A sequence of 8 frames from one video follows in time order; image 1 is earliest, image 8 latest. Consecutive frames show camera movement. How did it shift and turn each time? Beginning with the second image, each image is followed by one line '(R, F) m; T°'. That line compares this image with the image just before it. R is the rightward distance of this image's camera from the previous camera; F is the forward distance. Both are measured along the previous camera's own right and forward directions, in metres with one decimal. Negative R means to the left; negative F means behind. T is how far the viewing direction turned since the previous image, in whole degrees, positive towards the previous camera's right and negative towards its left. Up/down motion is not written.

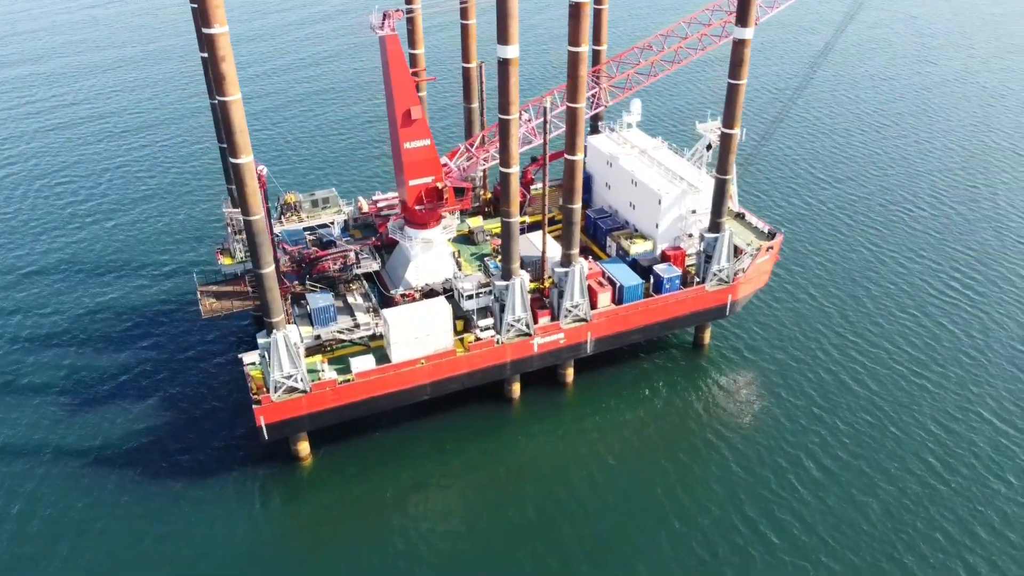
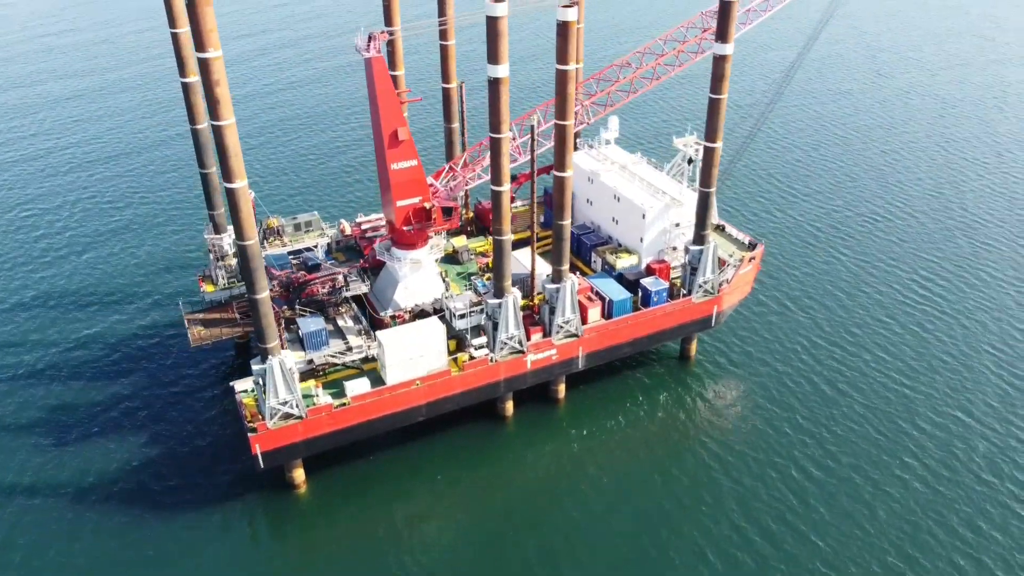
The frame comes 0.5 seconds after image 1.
(-1.7, -0.1) m; +3°
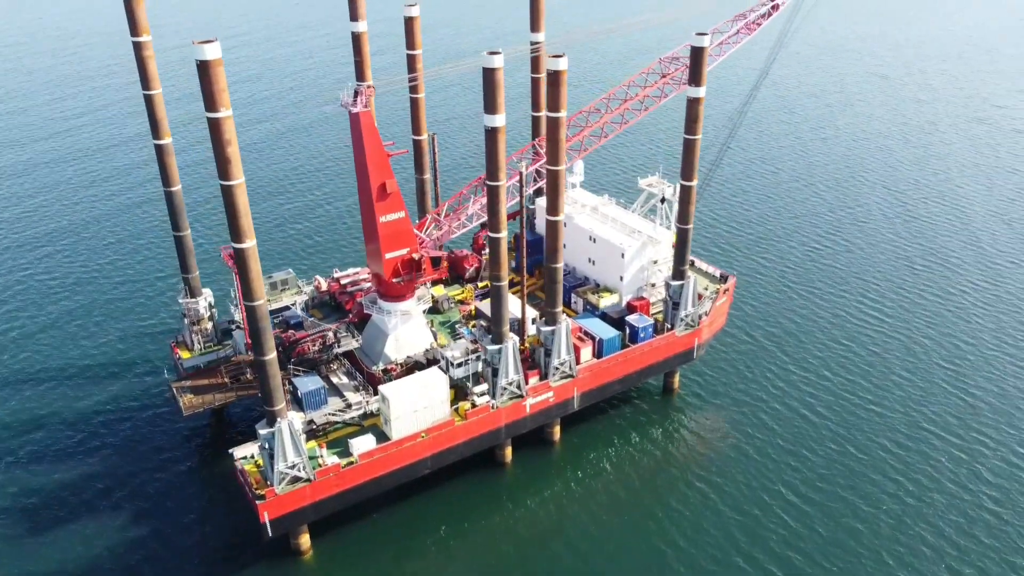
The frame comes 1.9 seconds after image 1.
(-4.5, -0.1) m; +6°
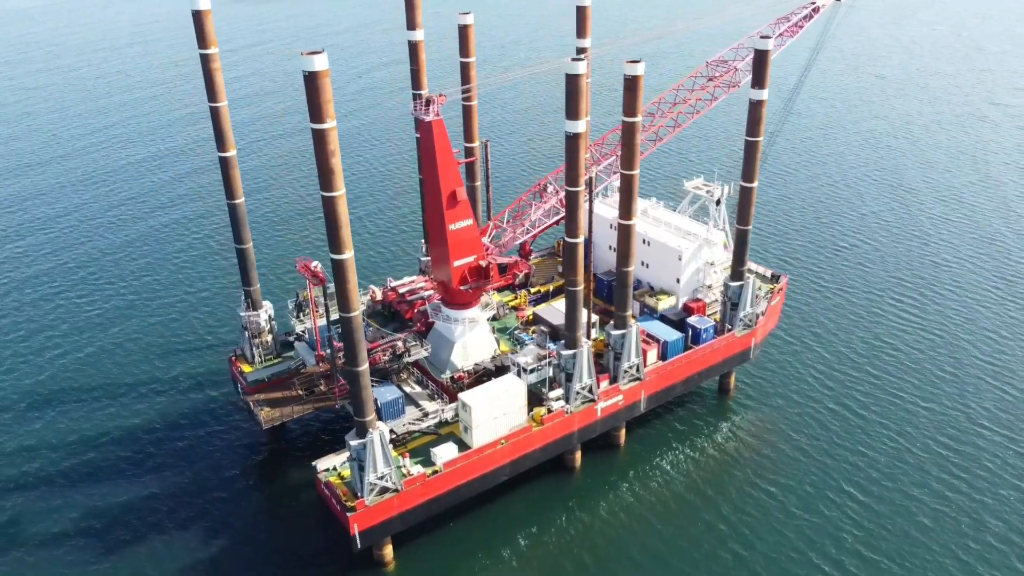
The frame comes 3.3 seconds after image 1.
(-5.1, 0.0) m; +2°
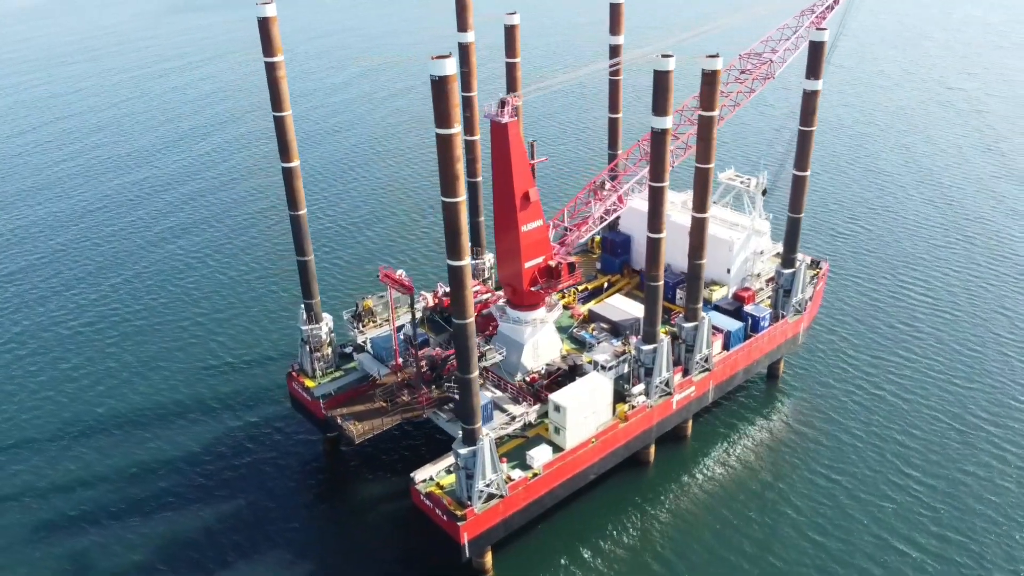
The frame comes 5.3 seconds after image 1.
(-7.6, +0.4) m; +4°
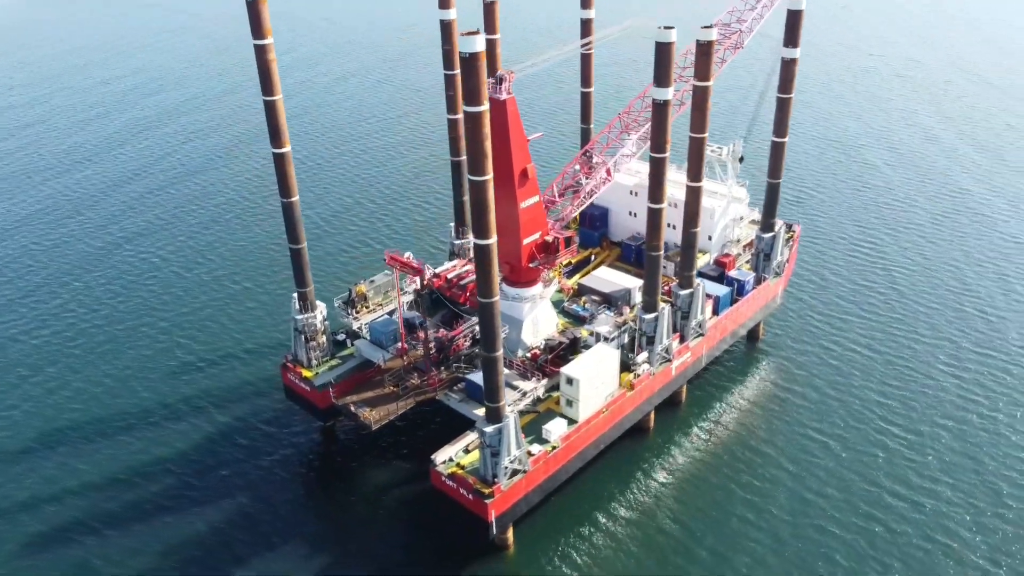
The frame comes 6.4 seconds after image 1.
(-4.4, +0.2) m; +5°
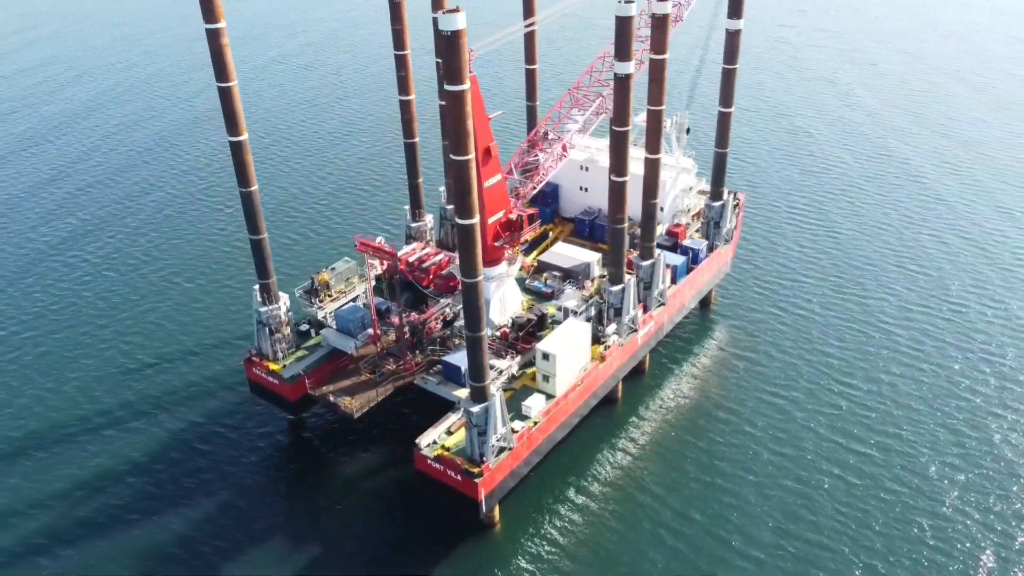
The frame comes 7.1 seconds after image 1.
(-2.8, 0.0) m; +6°
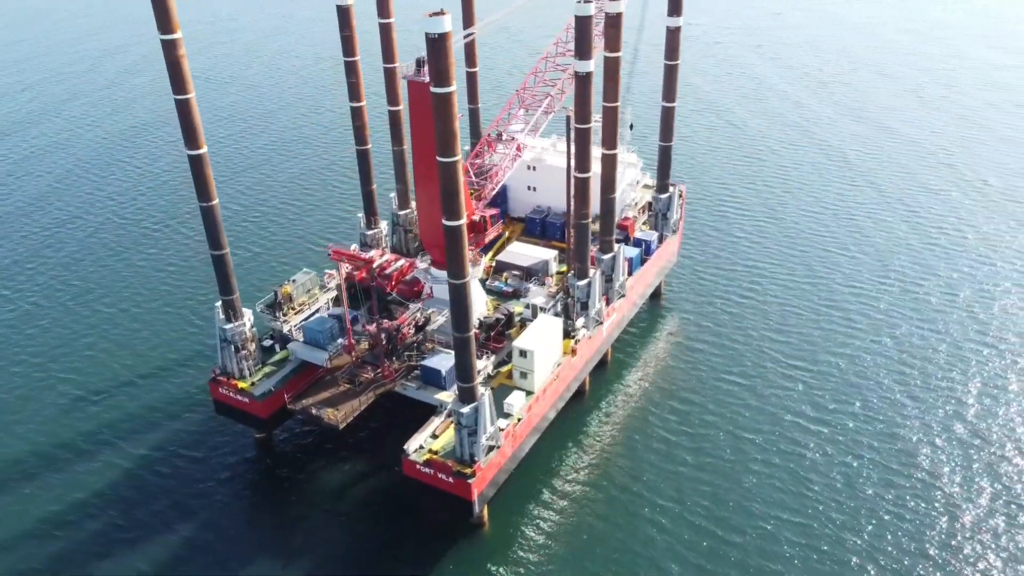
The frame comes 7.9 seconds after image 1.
(-3.4, -0.2) m; +6°
